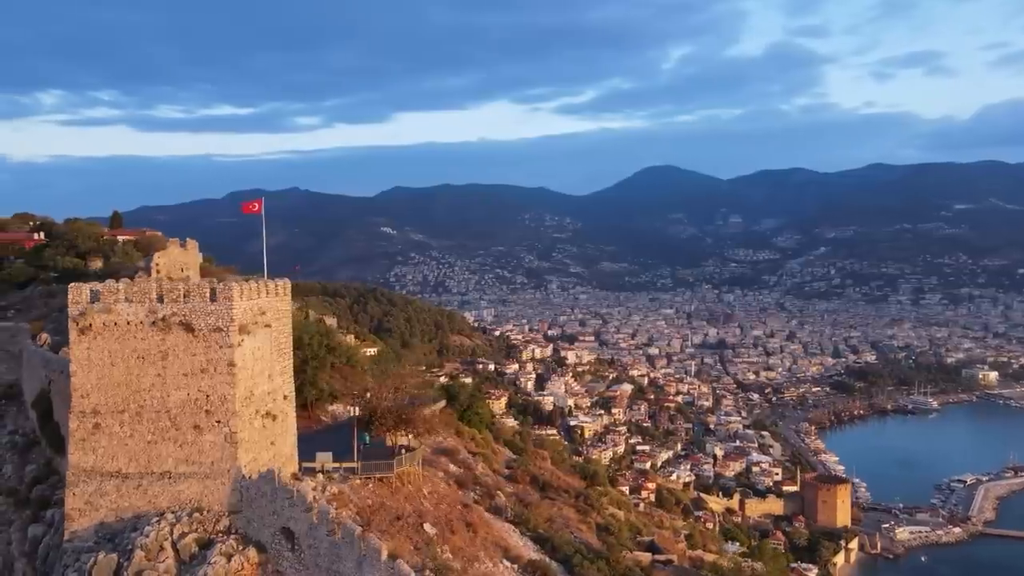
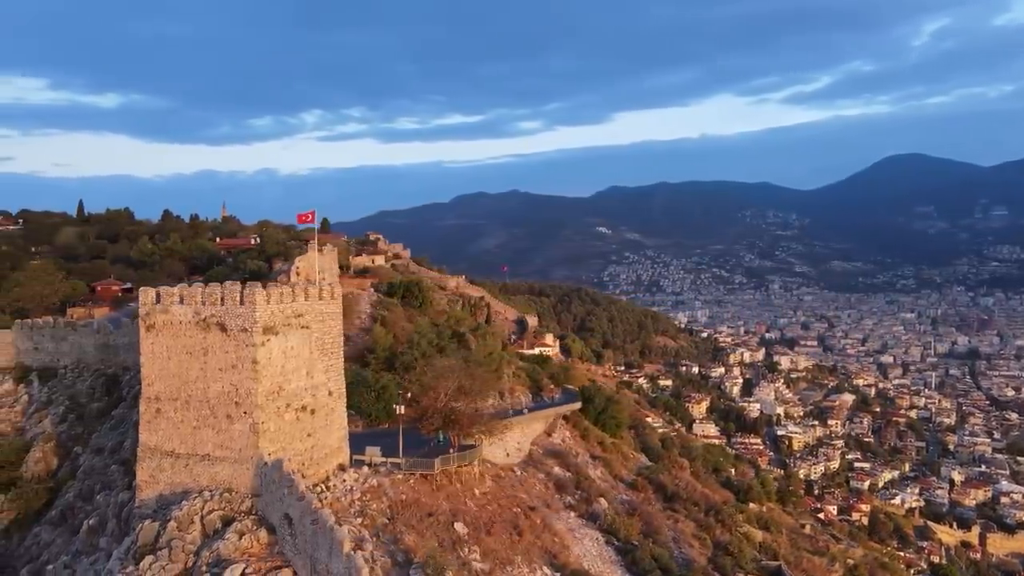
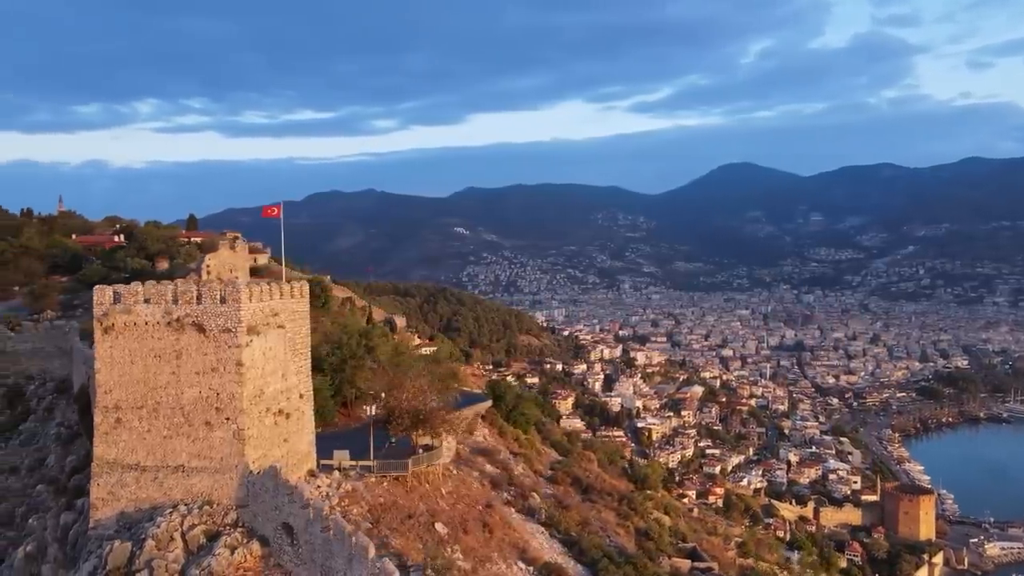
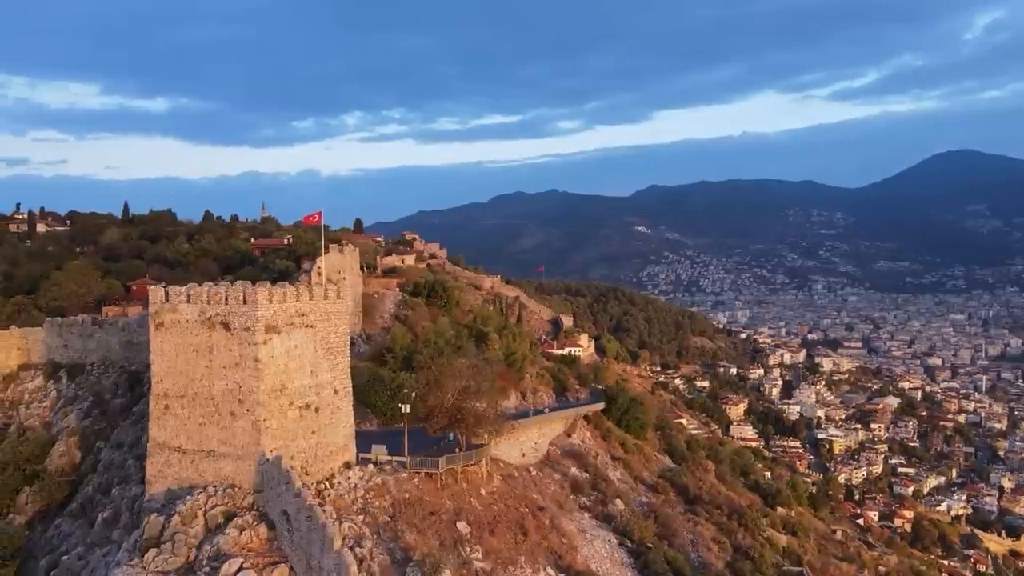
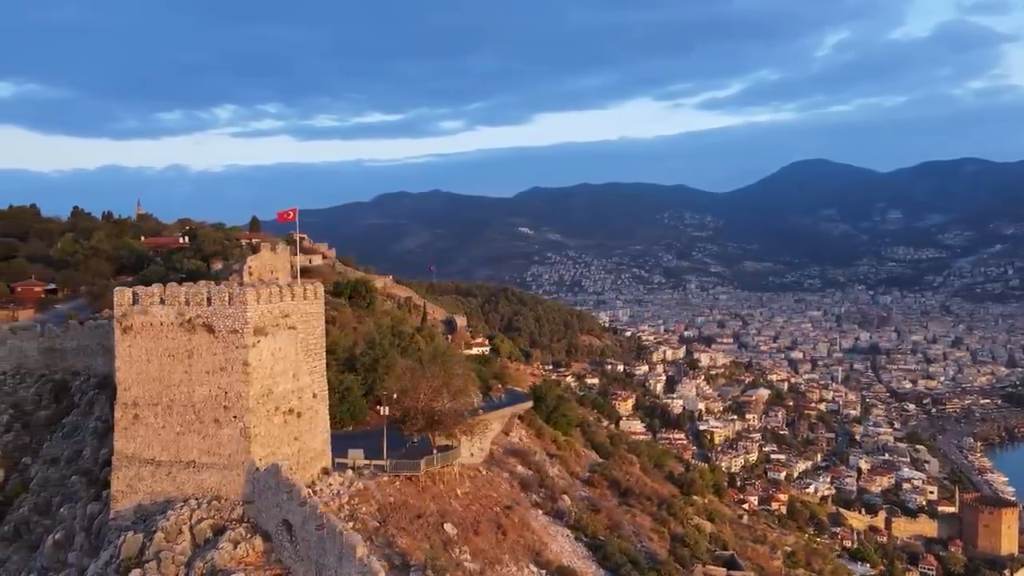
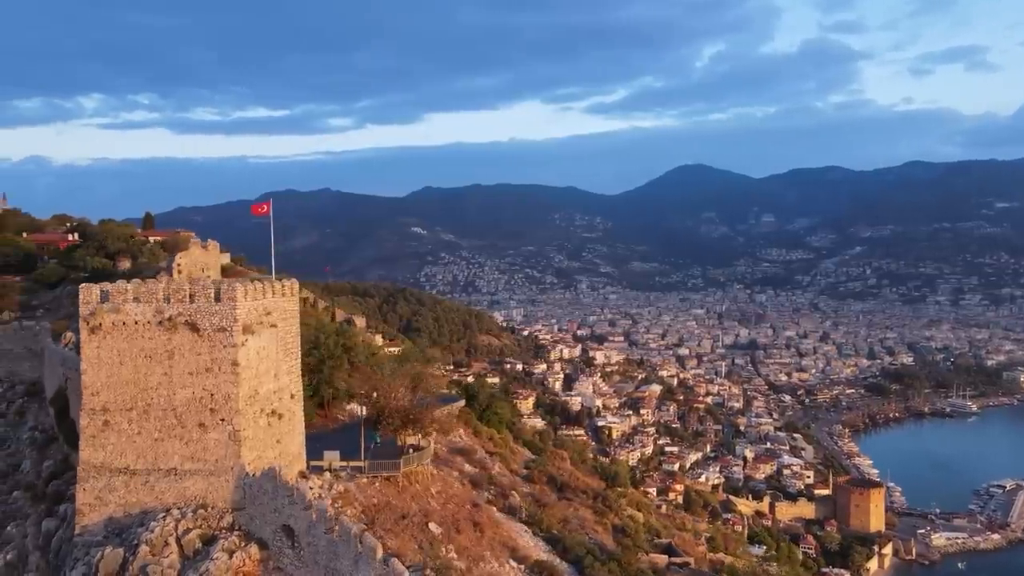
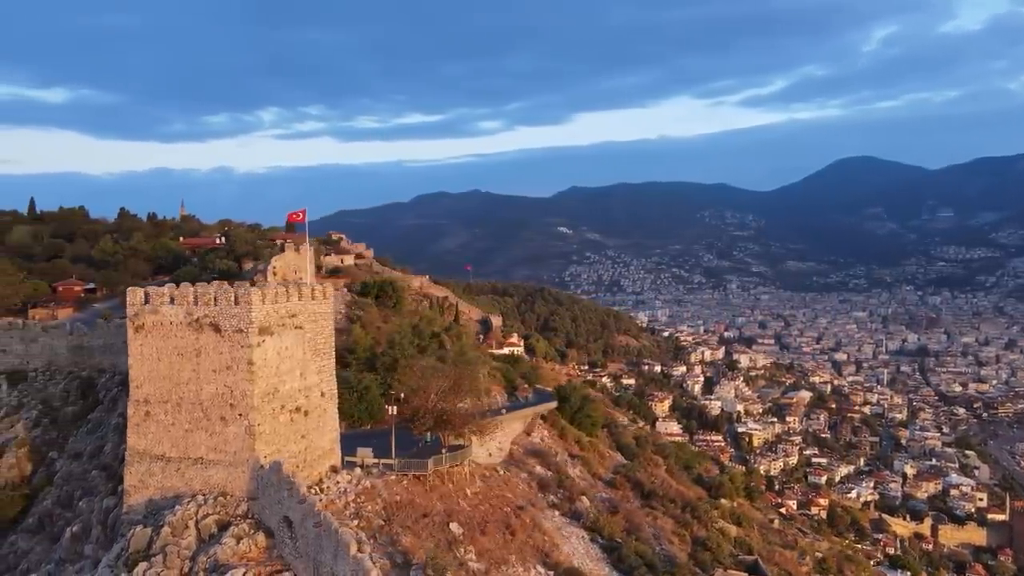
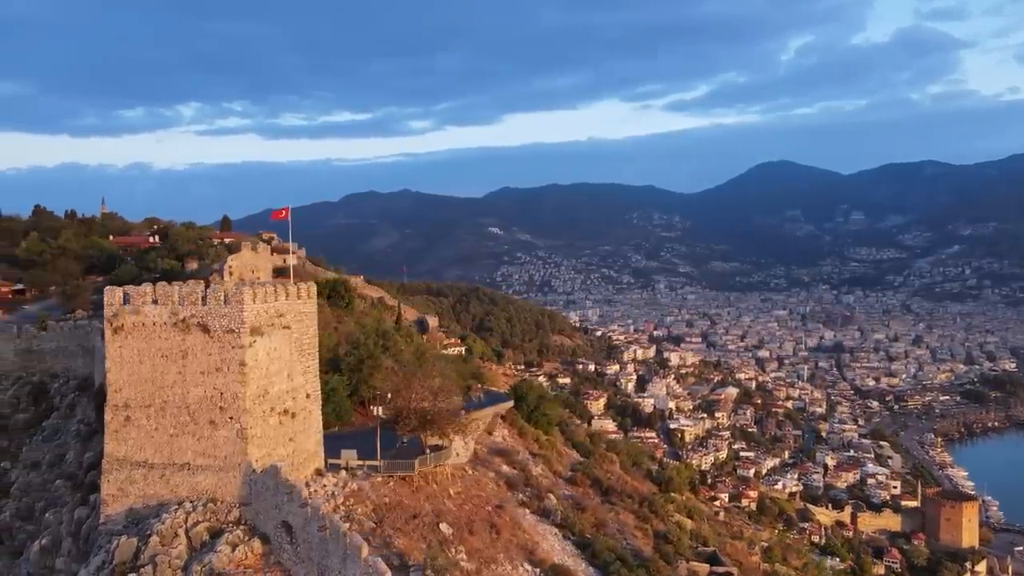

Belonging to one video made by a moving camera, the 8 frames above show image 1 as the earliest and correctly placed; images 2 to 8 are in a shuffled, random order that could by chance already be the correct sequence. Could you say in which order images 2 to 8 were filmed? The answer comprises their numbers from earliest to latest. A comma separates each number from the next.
6, 3, 8, 5, 7, 2, 4
